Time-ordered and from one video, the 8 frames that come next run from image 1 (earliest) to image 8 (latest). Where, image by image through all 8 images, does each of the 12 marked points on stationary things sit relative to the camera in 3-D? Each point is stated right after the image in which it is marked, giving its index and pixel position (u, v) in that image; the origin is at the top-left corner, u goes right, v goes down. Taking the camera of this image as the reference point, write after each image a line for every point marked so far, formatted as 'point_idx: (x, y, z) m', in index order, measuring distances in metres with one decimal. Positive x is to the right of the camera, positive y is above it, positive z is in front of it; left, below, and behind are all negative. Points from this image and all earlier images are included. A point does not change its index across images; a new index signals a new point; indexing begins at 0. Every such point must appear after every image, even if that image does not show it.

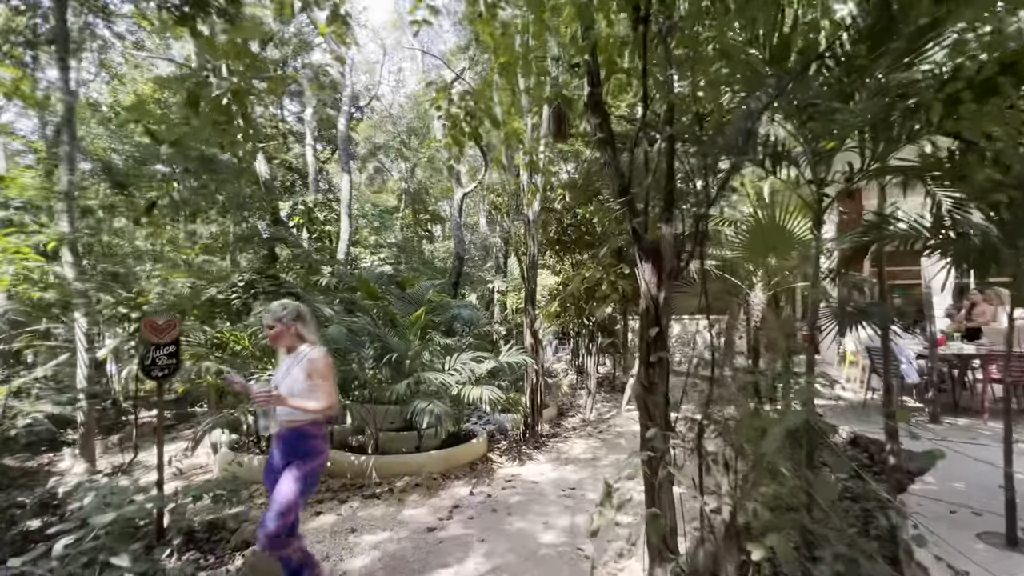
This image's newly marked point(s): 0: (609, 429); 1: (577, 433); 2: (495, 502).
0: (+1.3, -1.9, +6.4) m
1: (+0.8, -1.9, +6.2) m
2: (-0.1, -1.7, +3.9) m
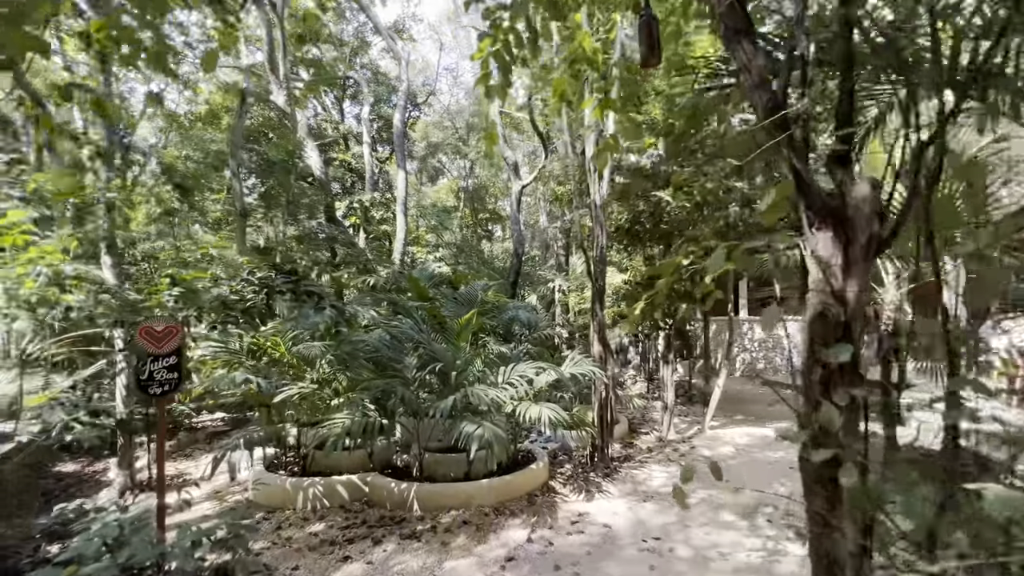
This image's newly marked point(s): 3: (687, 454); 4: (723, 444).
0: (+2.0, -1.9, +5.4) m
1: (+1.6, -1.9, +5.3) m
2: (+0.3, -1.7, +3.2) m
3: (+2.0, -1.9, +5.4) m
4: (+2.5, -1.9, +5.8) m
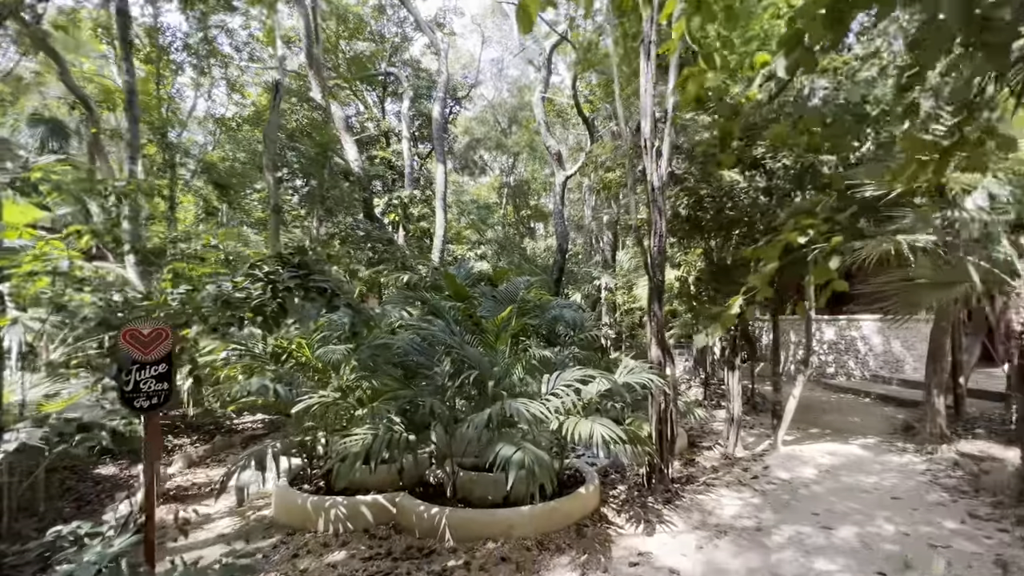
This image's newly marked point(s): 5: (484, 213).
0: (+2.5, -1.8, +4.7) m
1: (+2.0, -1.8, +4.6) m
2: (+0.6, -1.7, +2.6) m
3: (+2.4, -1.8, +4.7) m
4: (+3.0, -1.8, +5.0) m
5: (-0.7, +1.9, +12.3) m
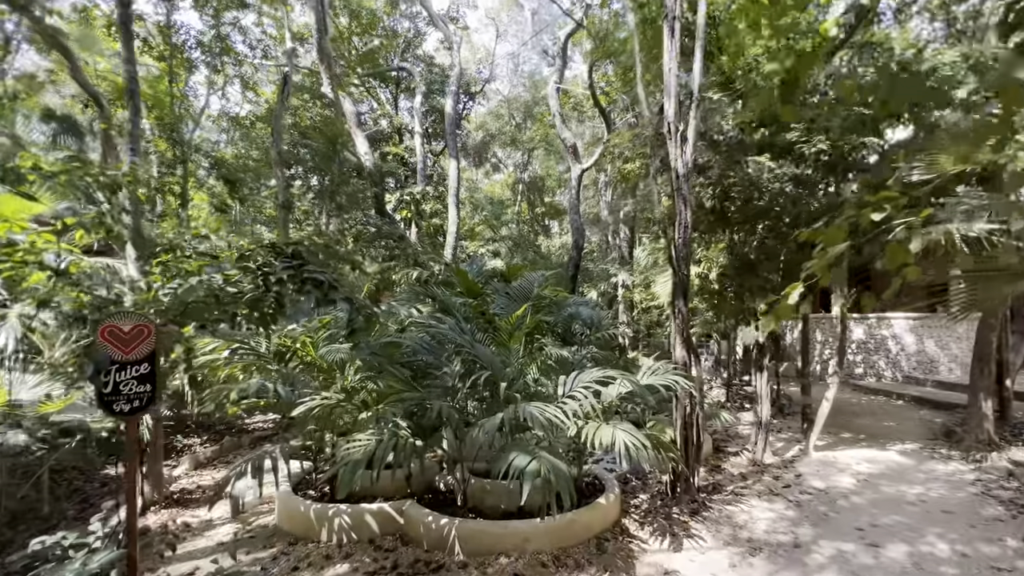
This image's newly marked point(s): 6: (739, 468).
0: (+2.6, -1.8, +4.4) m
1: (+2.1, -1.8, +4.3) m
2: (+0.6, -1.7, +2.3) m
3: (+2.5, -1.8, +4.4) m
4: (+3.1, -1.8, +4.7) m
5: (-0.4, +1.9, +12.0) m
6: (+2.3, -1.8, +4.8) m
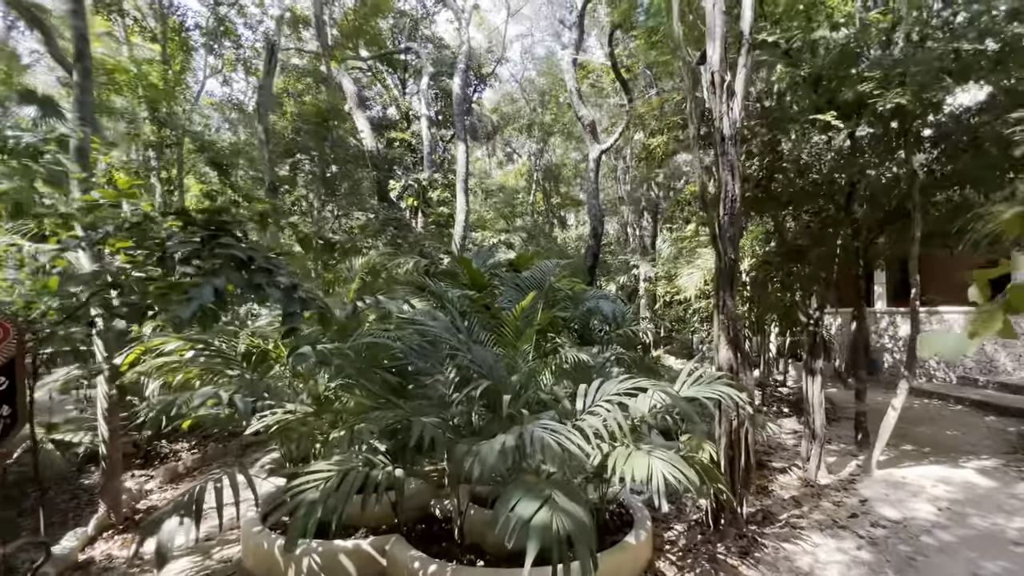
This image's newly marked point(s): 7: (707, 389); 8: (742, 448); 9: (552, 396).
0: (+2.7, -1.7, +3.6) m
1: (+2.2, -1.7, +3.6) m
2: (+0.6, -1.6, +1.7) m
3: (+2.6, -1.7, +3.6) m
4: (+3.2, -1.7, +3.9) m
5: (0.0, +2.1, +11.4) m
6: (+2.4, -1.7, +4.1) m
7: (+1.2, -0.6, +2.9) m
8: (+1.6, -1.1, +3.4) m
9: (+0.2, -0.6, +2.9) m
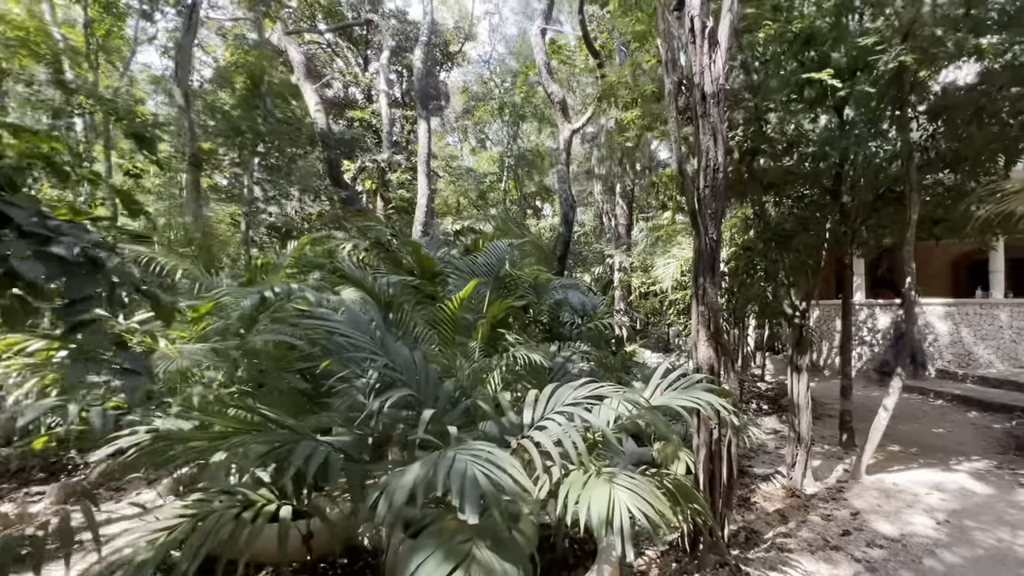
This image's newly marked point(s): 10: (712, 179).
0: (+2.3, -1.6, +3.2) m
1: (+1.9, -1.6, +3.1) m
2: (+0.4, -1.5, +1.2) m
3: (+2.3, -1.6, +3.2) m
4: (+2.9, -1.6, +3.5) m
5: (-0.7, +2.3, +10.8) m
6: (+2.0, -1.6, +3.7) m
7: (+0.9, -0.5, +2.4) m
8: (+1.3, -1.0, +2.9) m
9: (-0.1, -0.6, +2.4) m
10: (+1.2, +0.6, +2.8) m
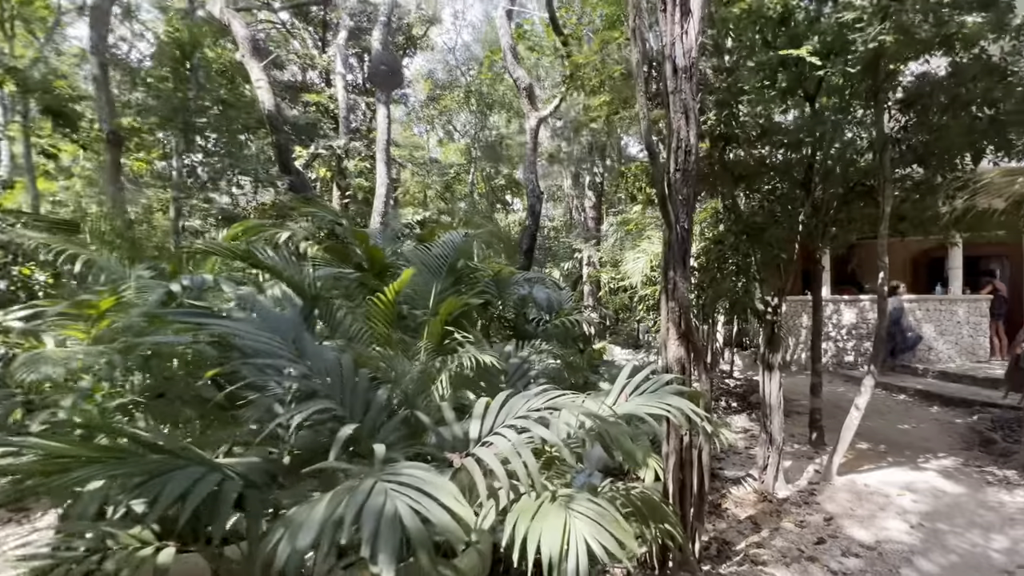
0: (+2.1, -1.6, +3.1) m
1: (+1.6, -1.6, +2.9) m
2: (+0.2, -1.5, +0.9) m
3: (+2.0, -1.6, +3.0) m
4: (+2.6, -1.6, +3.4) m
5: (-1.4, +2.4, +10.4) m
6: (+1.7, -1.6, +3.5) m
7: (+0.6, -0.5, +2.1) m
8: (+1.0, -1.0, +2.7) m
9: (-0.3, -0.5, +2.1) m
10: (+0.9, +0.7, +2.6) m
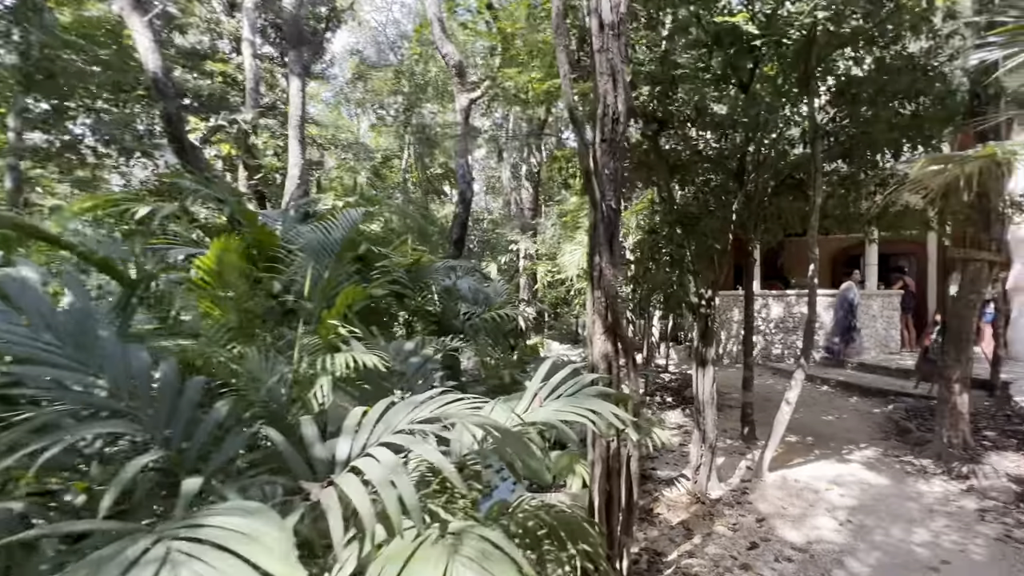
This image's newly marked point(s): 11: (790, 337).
0: (+1.6, -1.5, +2.9) m
1: (+1.1, -1.5, +2.7) m
2: (0.0, -1.5, +0.5) m
3: (+1.5, -1.5, +2.9) m
4: (+2.0, -1.5, +3.3) m
5: (-2.7, +2.5, +9.8) m
6: (+1.1, -1.5, +3.3) m
7: (+0.2, -0.4, +1.8) m
8: (+0.6, -0.9, +2.4) m
9: (-0.7, -0.5, +1.7) m
10: (+0.5, +0.7, +2.3) m
11: (+4.6, -0.8, +8.0) m
